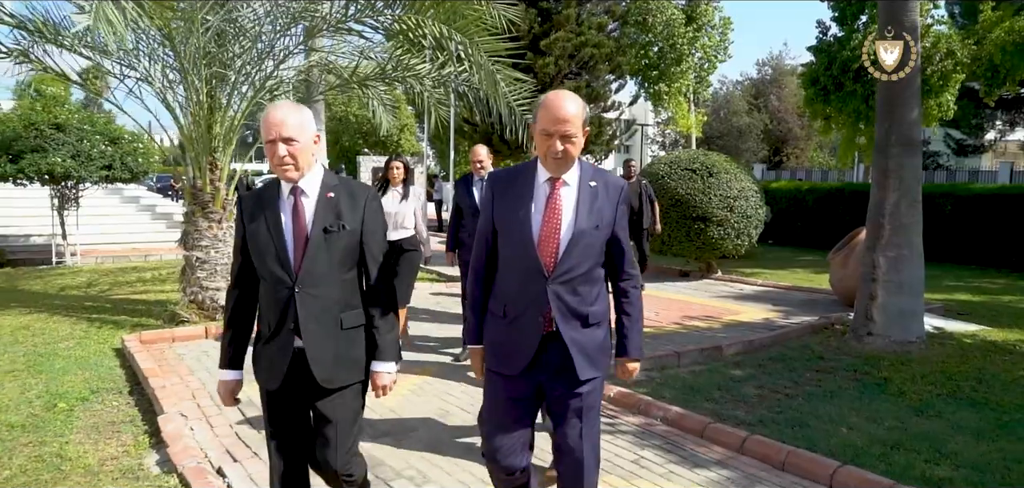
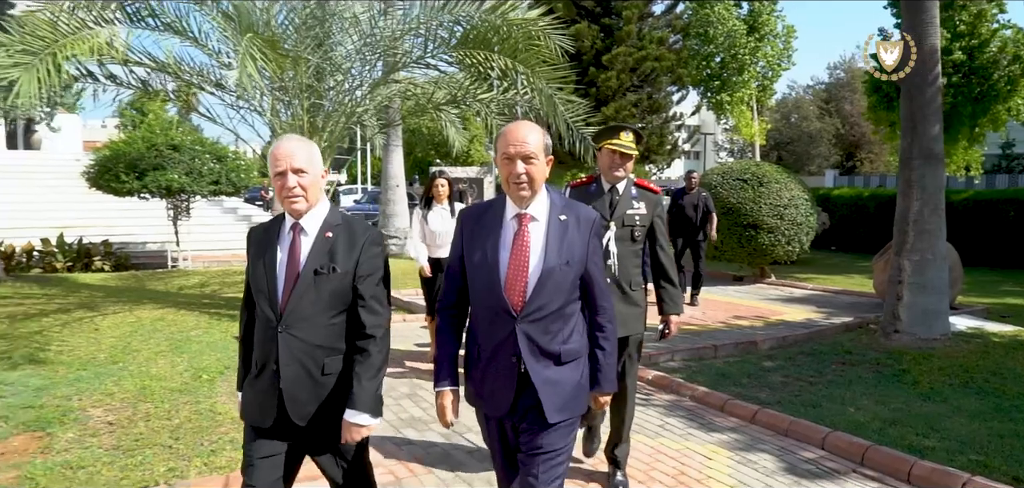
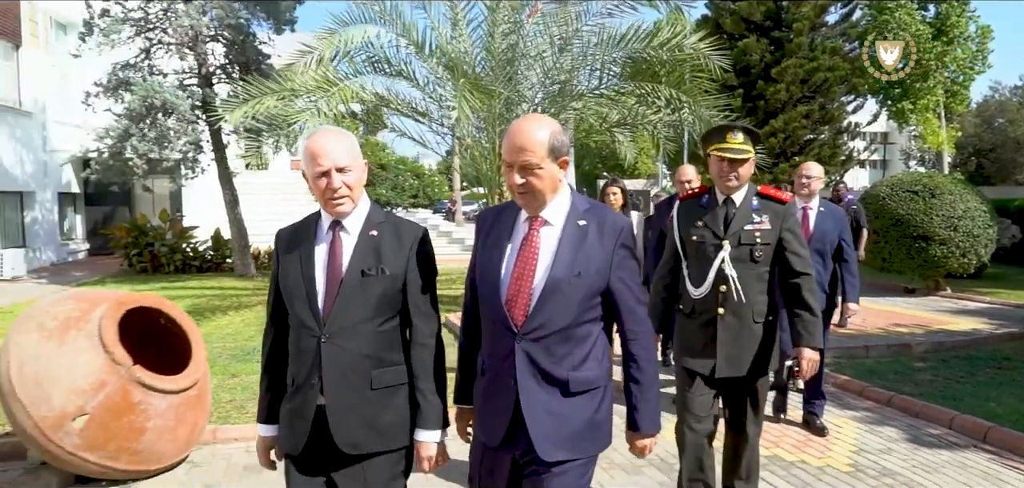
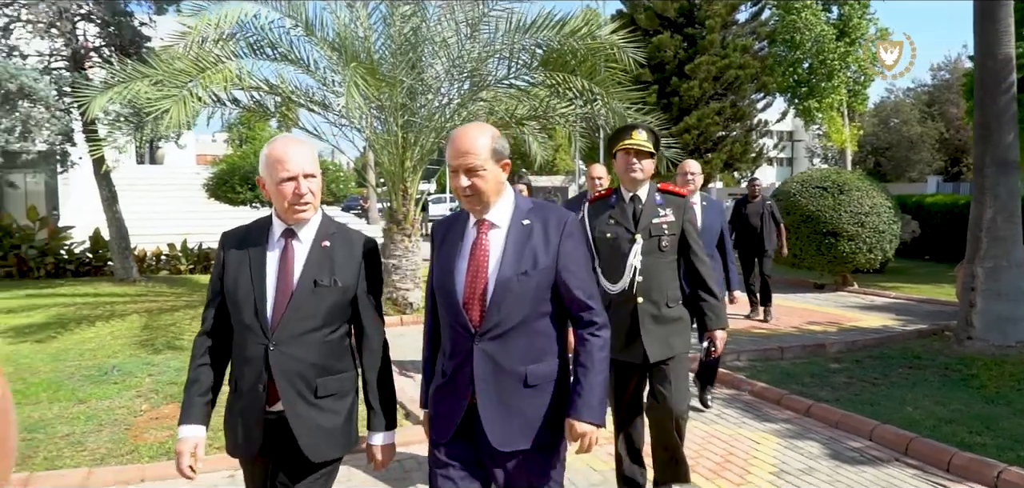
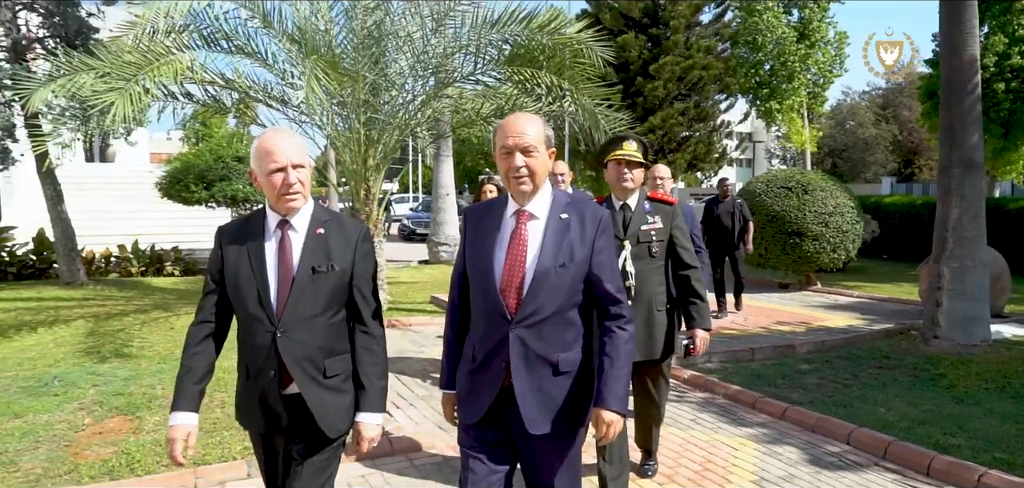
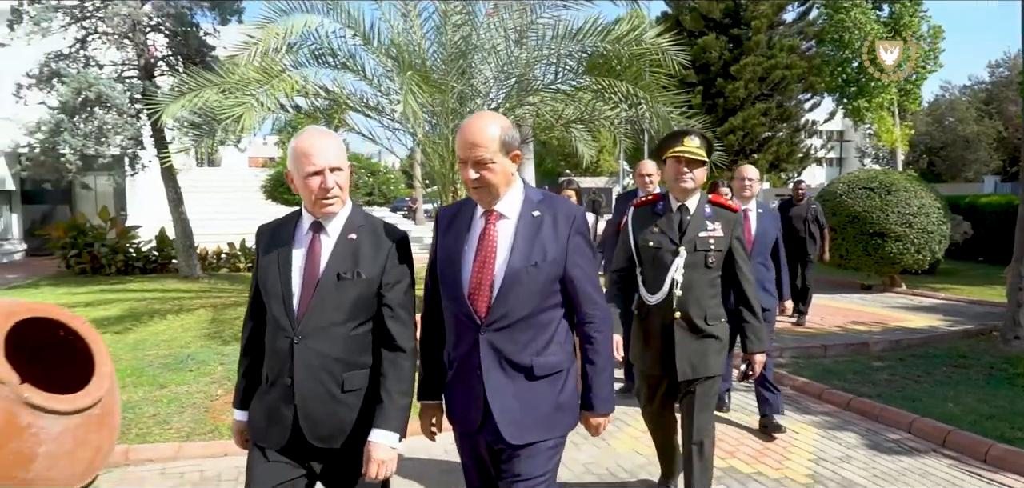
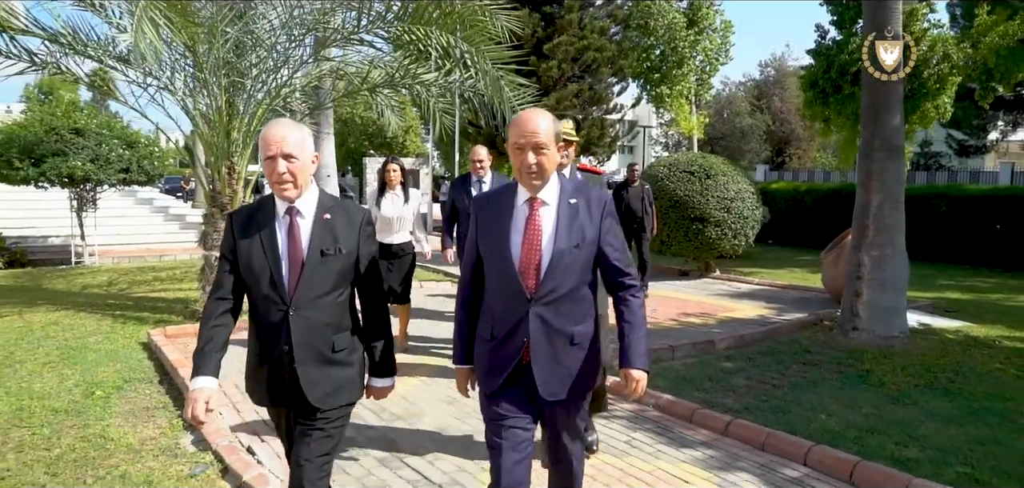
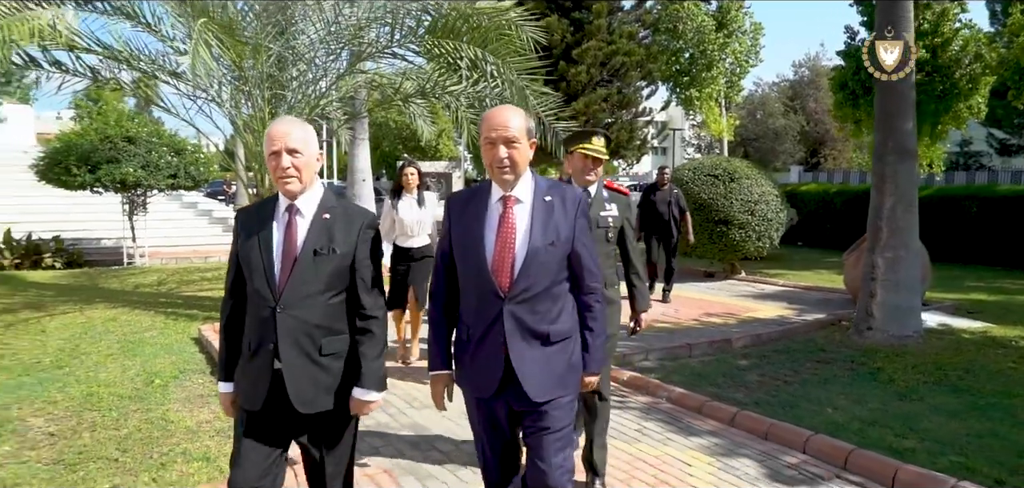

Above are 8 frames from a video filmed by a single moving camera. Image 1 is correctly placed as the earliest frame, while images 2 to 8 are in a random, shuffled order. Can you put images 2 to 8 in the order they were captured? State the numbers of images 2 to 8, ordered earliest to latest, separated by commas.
7, 8, 2, 5, 4, 6, 3
